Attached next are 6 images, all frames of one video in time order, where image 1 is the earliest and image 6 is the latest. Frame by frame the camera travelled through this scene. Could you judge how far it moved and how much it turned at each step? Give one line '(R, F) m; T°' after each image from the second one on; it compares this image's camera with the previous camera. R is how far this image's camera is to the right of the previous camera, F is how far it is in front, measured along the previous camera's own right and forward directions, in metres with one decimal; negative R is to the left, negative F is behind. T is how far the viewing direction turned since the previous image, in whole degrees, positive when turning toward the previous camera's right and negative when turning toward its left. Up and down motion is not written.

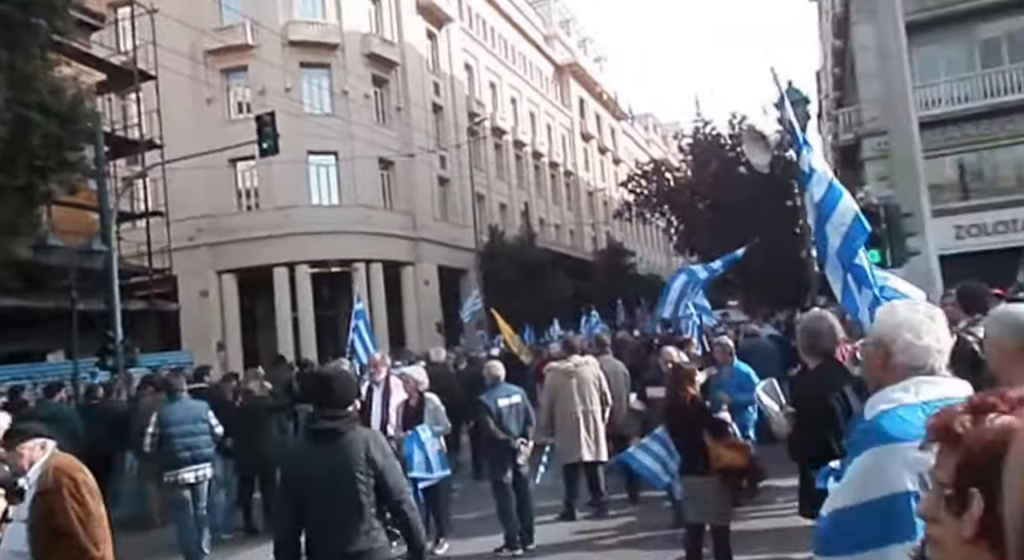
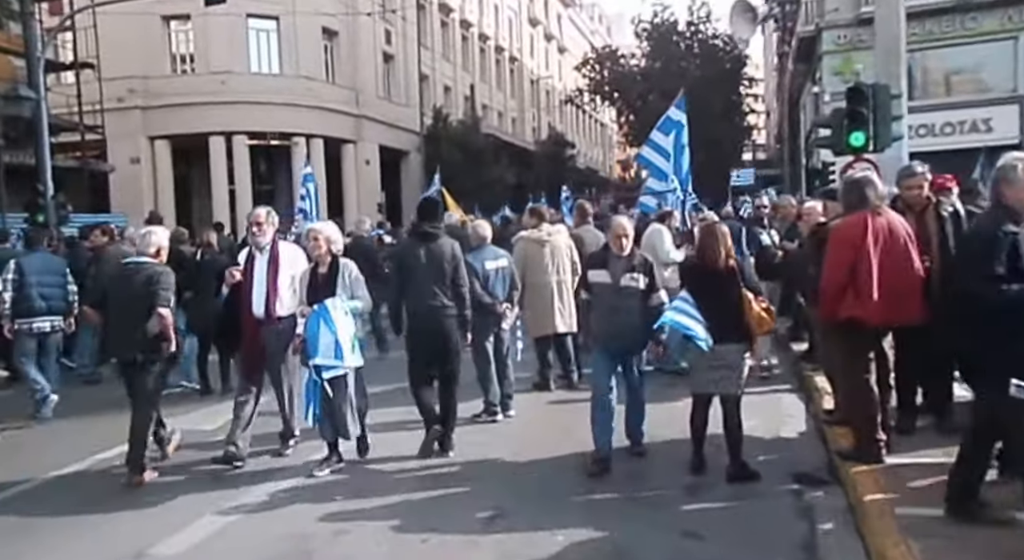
(-0.3, +0.3) m; +4°
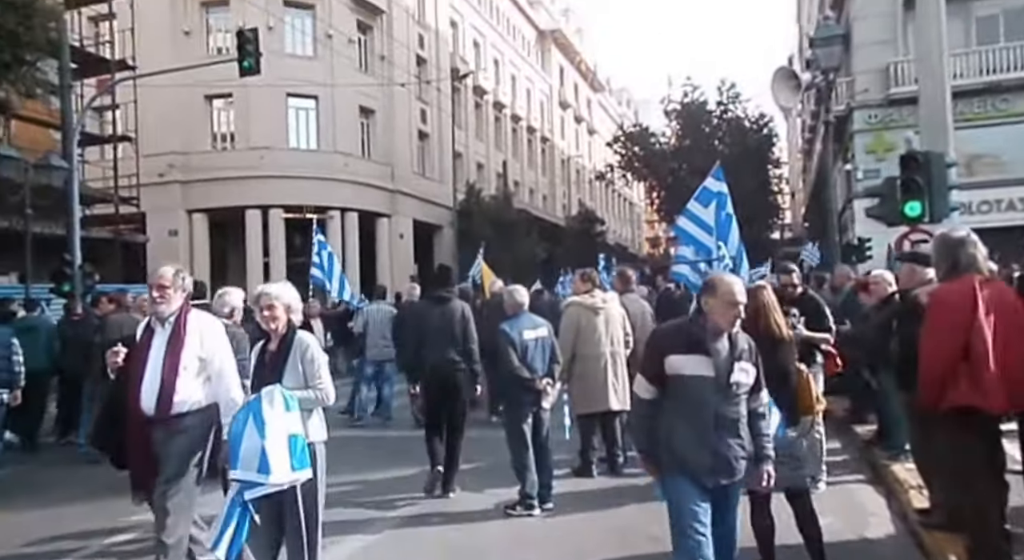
(-0.1, +0.1) m; -2°
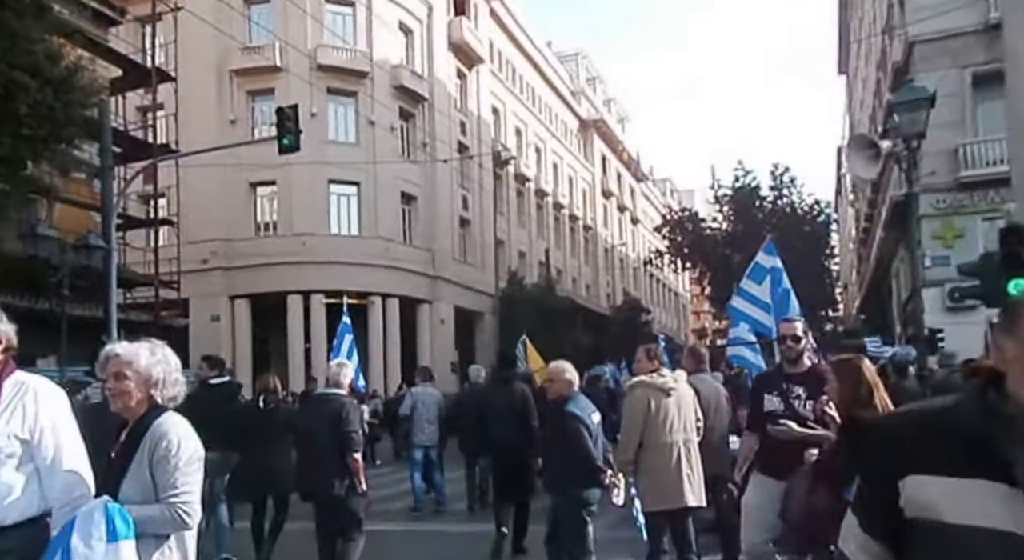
(-0.1, +0.8) m; -2°
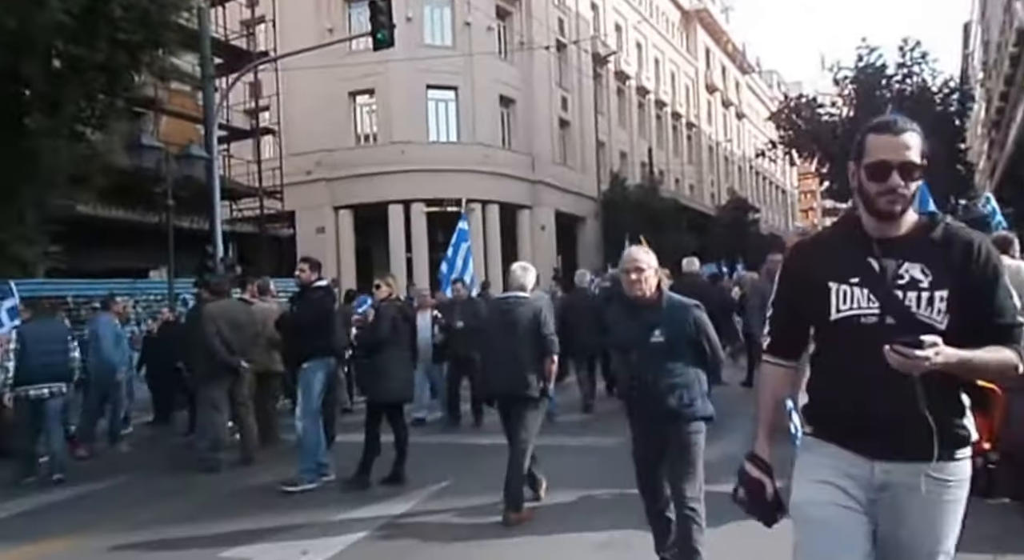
(-0.2, +0.7) m; -6°
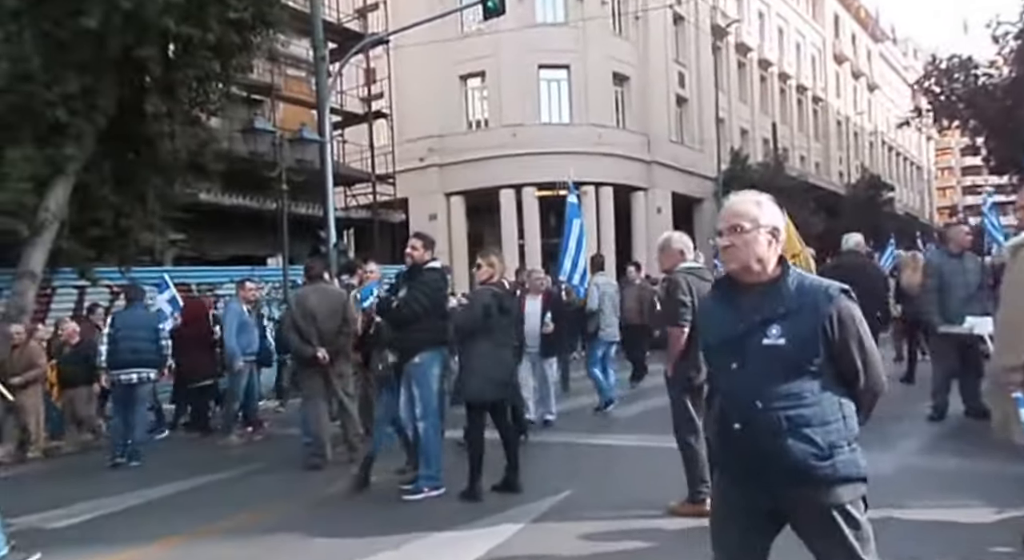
(-0.3, +1.1) m; -6°
